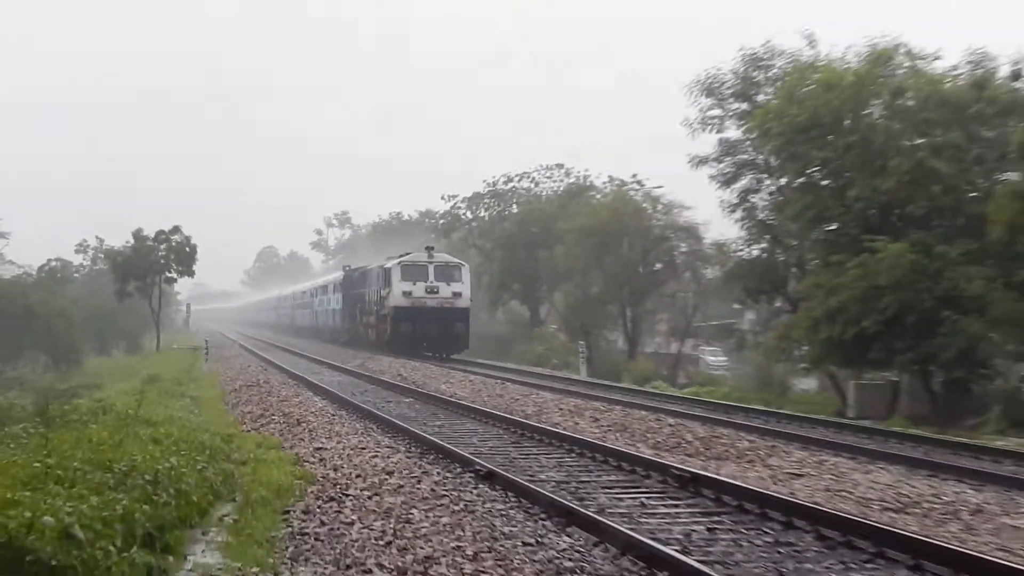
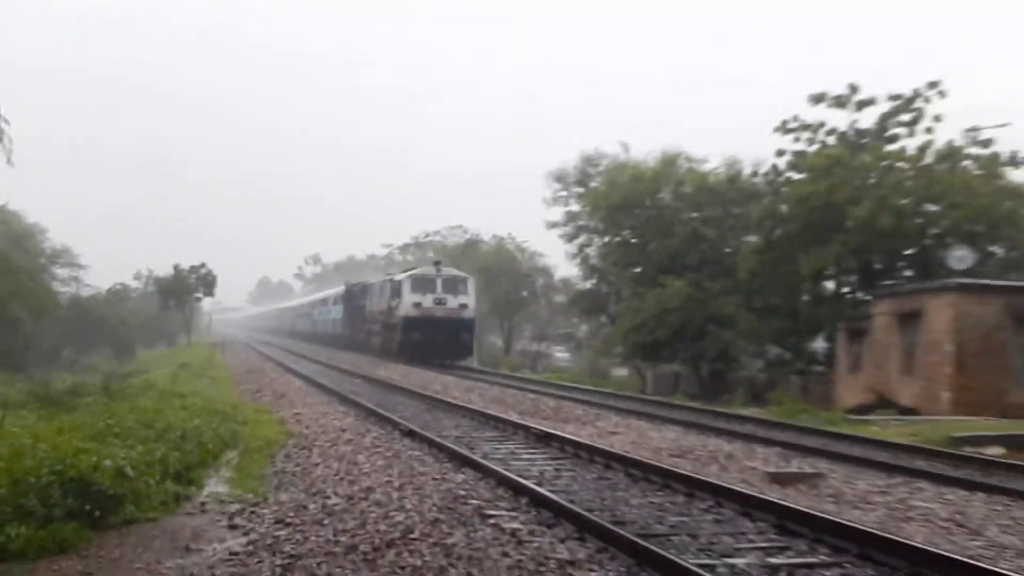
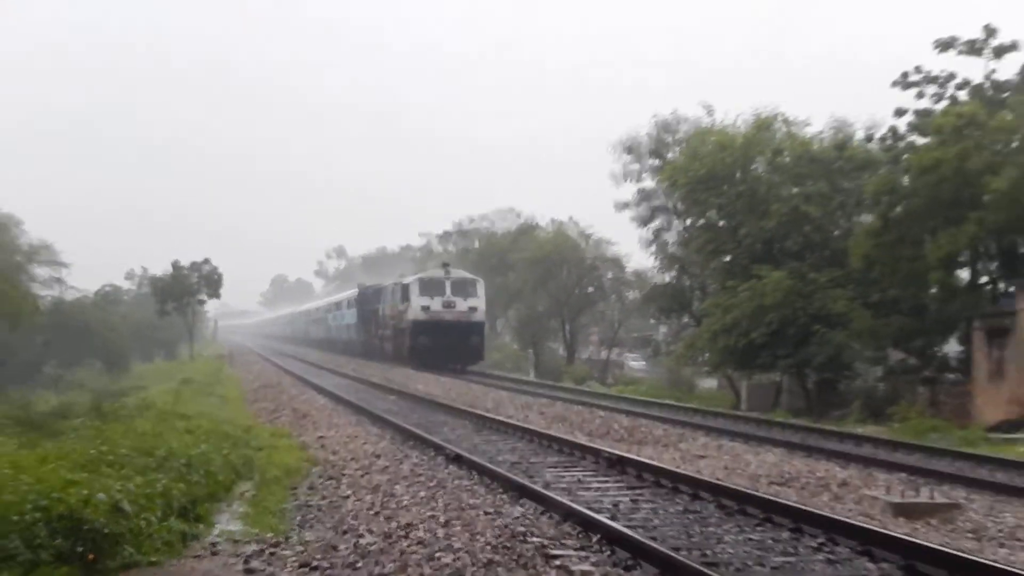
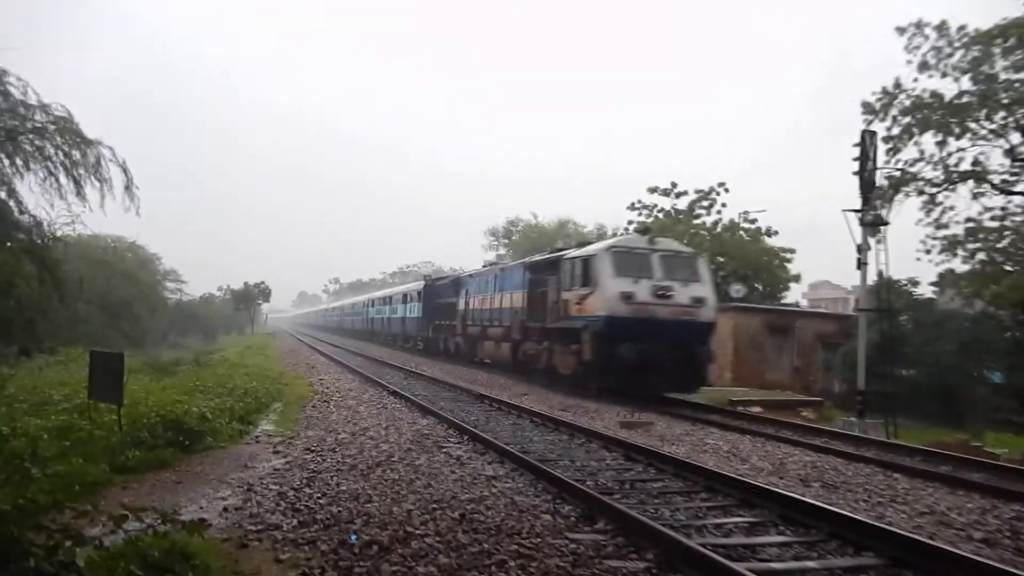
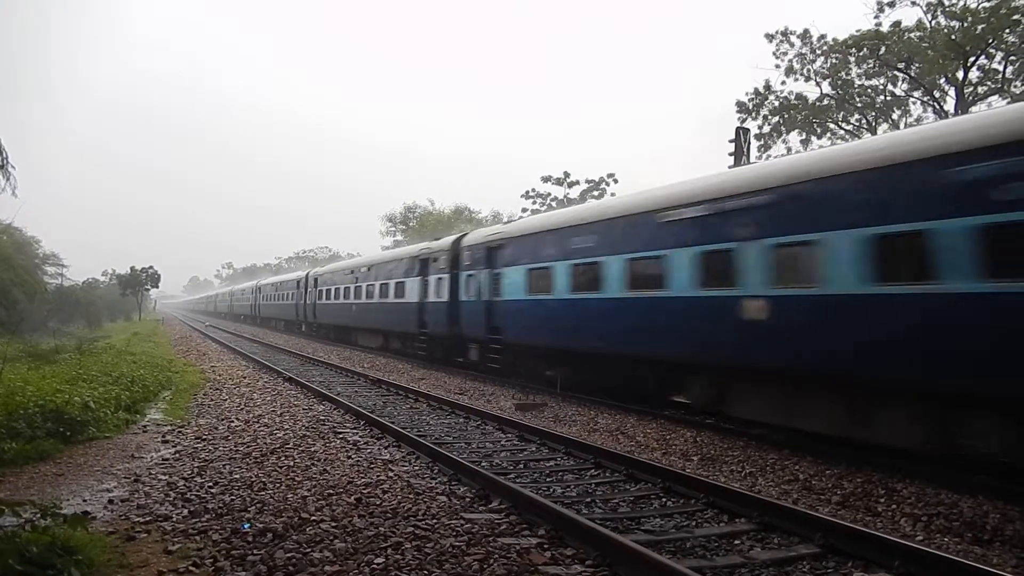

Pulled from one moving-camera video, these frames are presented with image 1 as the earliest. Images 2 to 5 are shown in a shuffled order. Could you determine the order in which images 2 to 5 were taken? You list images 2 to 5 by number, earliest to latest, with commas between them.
3, 2, 4, 5
